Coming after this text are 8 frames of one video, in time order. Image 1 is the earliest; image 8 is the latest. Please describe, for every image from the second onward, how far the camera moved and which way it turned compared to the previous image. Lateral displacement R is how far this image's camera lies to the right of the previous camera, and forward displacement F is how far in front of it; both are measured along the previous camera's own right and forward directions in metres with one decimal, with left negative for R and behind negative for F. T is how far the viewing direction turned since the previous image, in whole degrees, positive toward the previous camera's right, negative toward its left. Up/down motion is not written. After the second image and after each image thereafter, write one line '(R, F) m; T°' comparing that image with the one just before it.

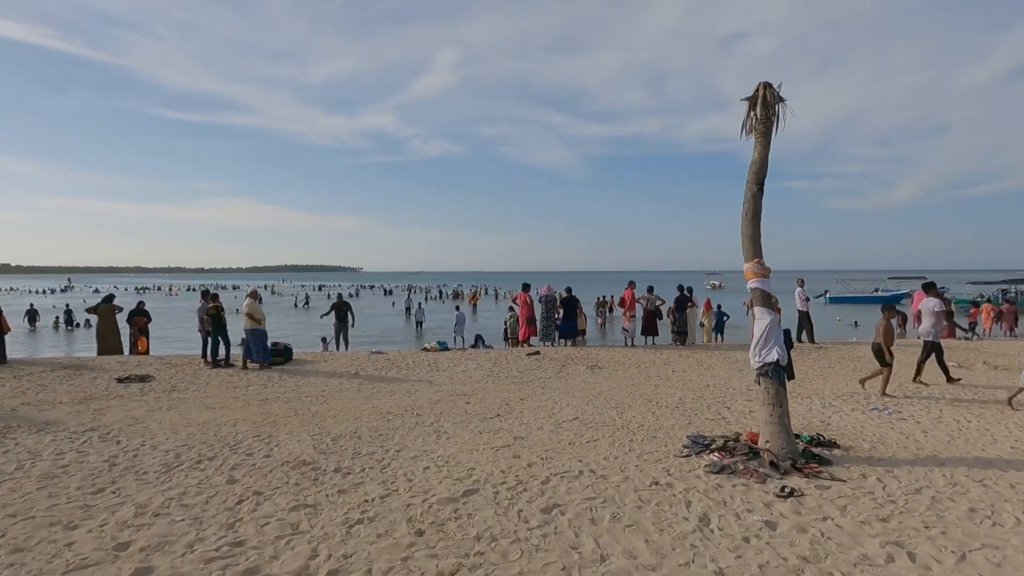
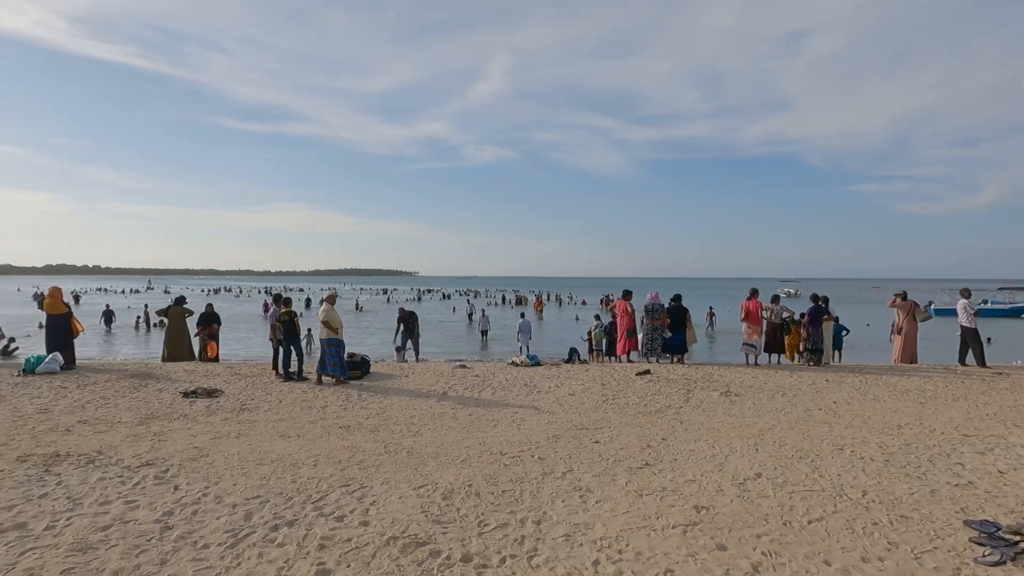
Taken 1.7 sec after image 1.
(-1.2, +1.9) m; -6°
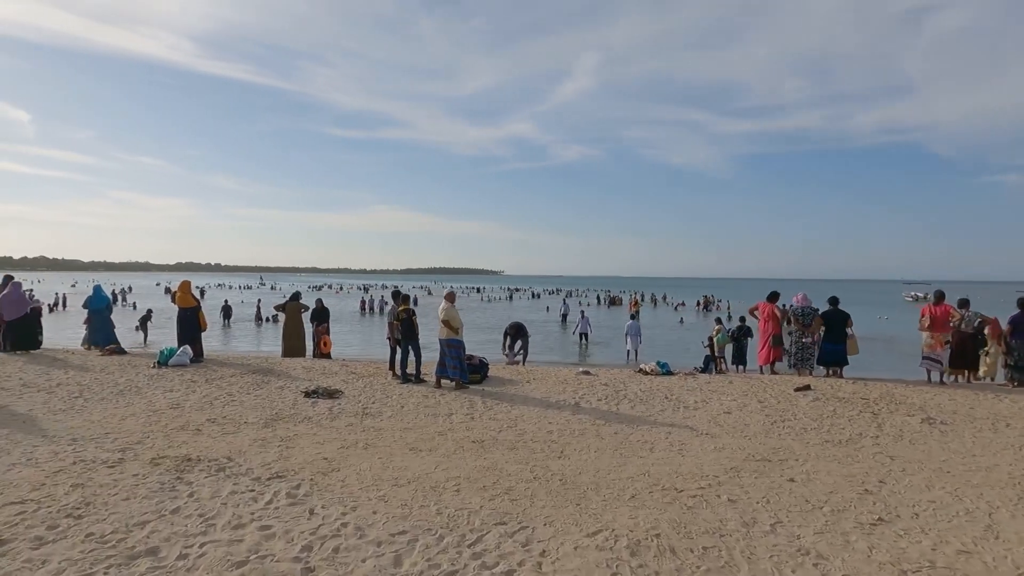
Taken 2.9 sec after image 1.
(-1.0, +1.1) m; -9°
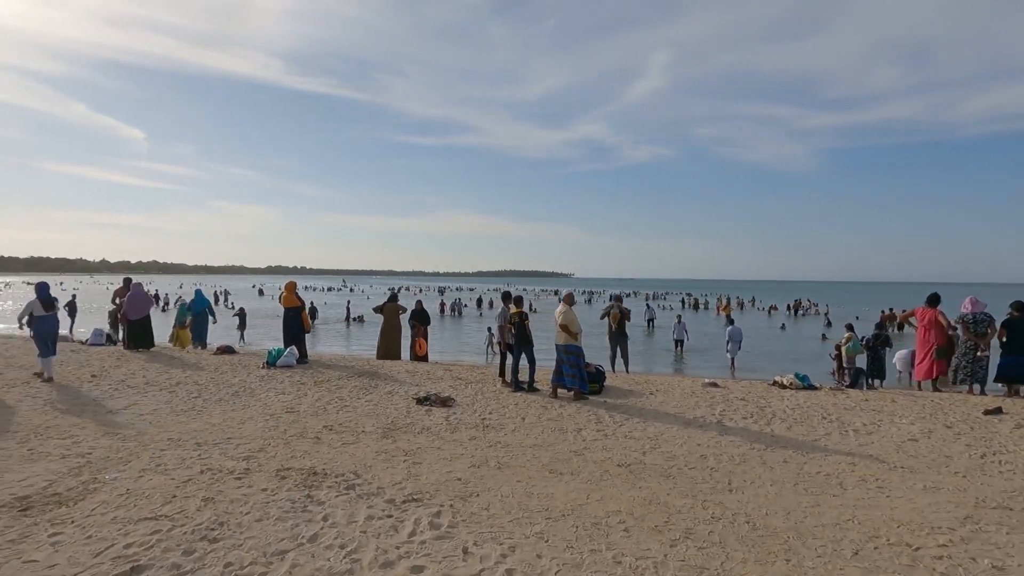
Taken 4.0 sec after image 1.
(-0.9, +0.8) m; -7°
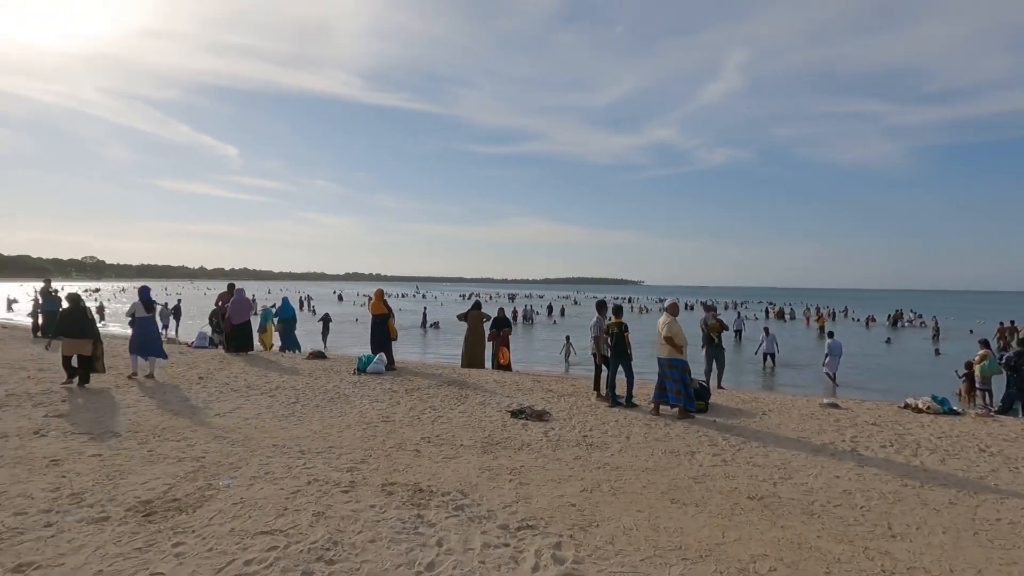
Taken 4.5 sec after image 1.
(-0.5, +0.4) m; -7°
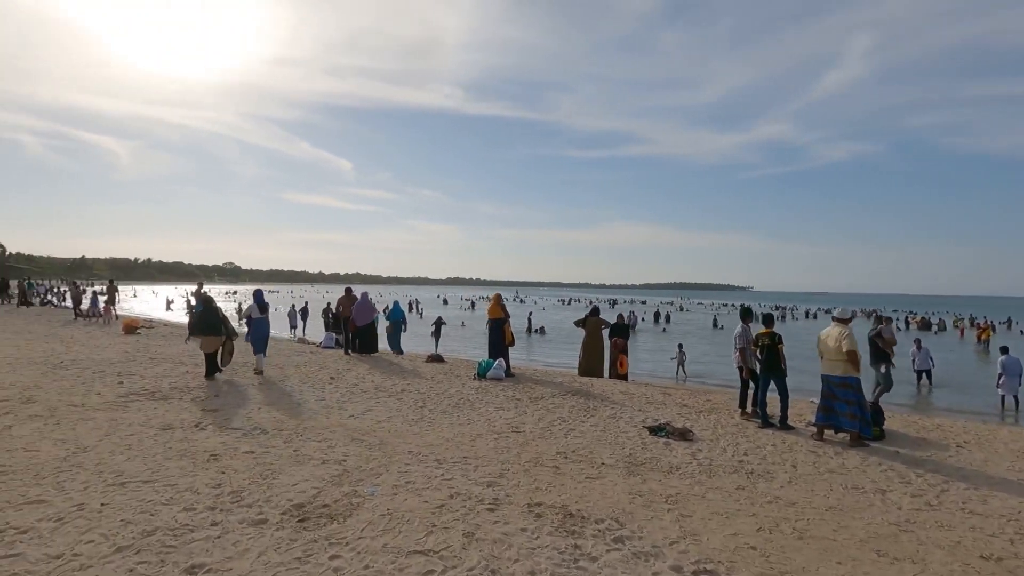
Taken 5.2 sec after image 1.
(-0.6, +0.4) m; -10°
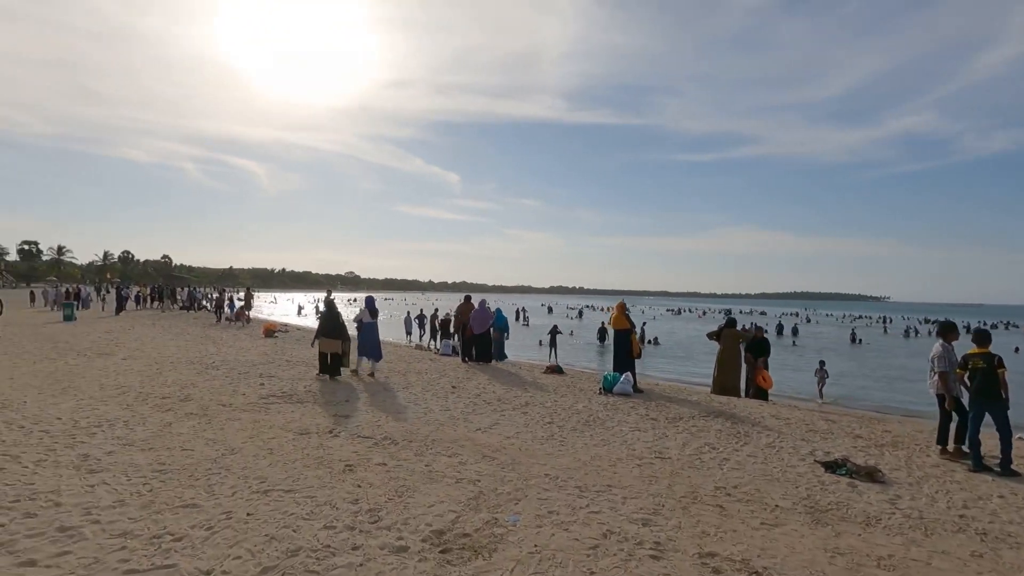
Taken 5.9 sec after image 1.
(-0.5, +0.6) m; -11°
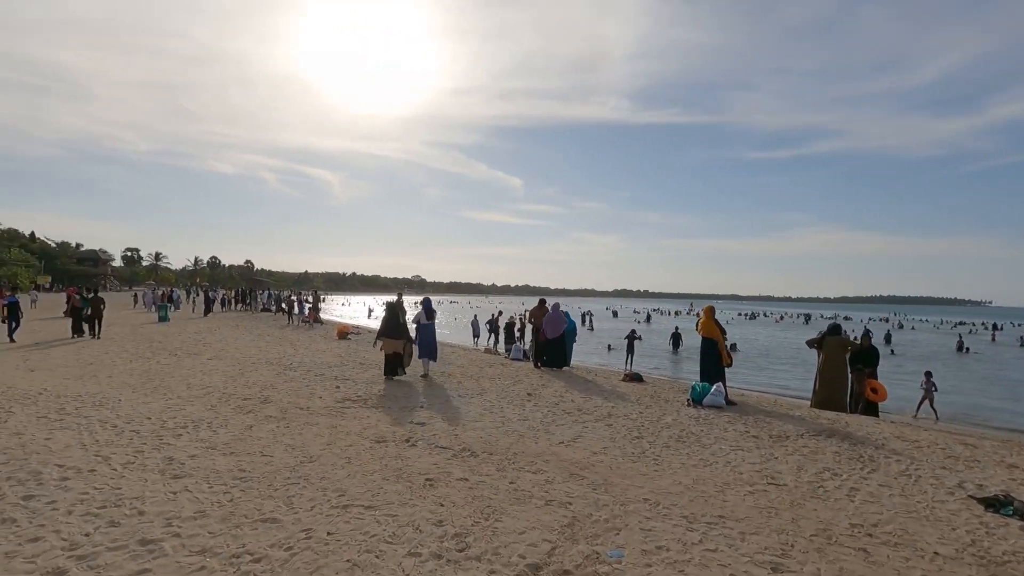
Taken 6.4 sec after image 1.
(-0.3, +0.5) m; -7°
